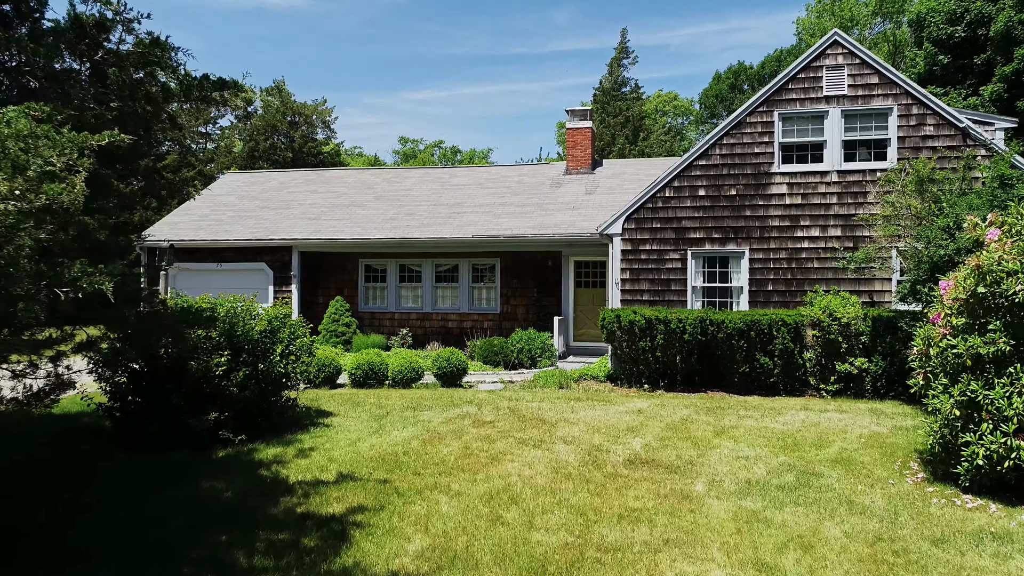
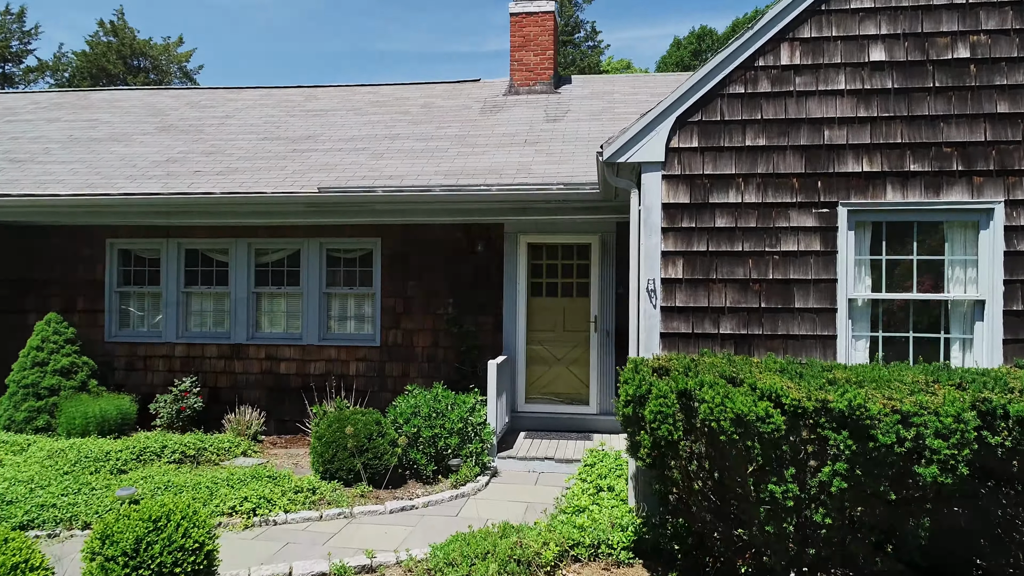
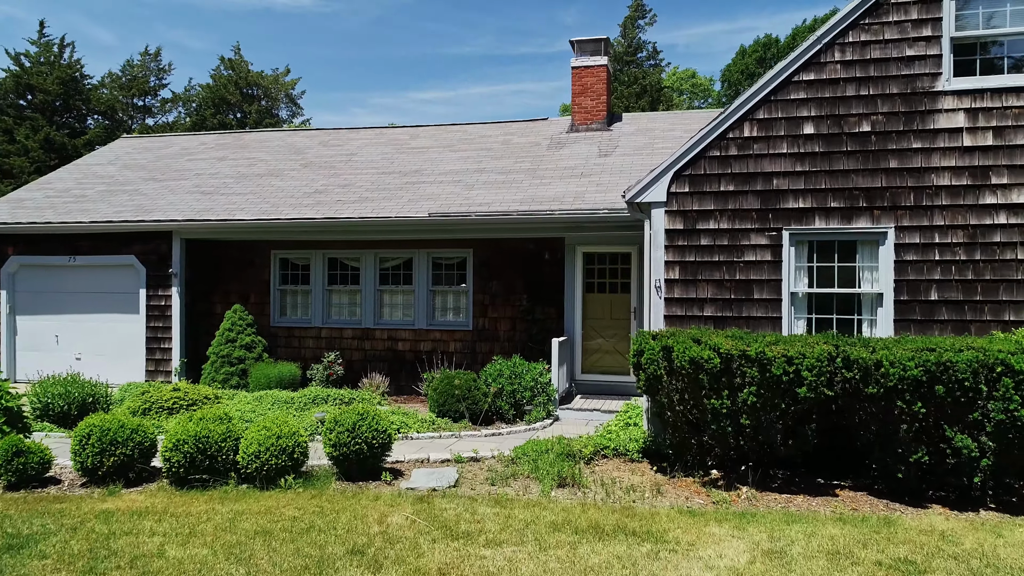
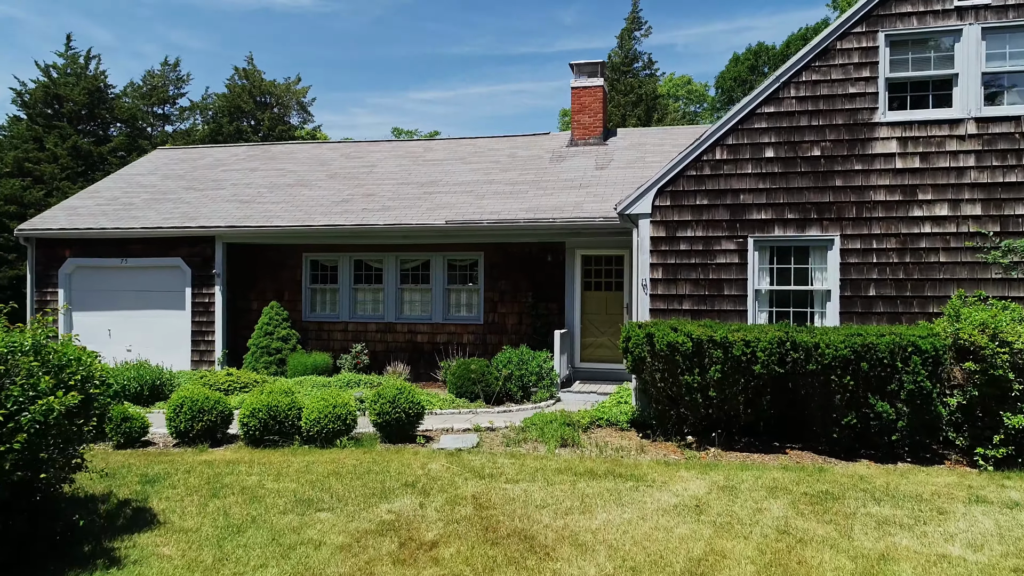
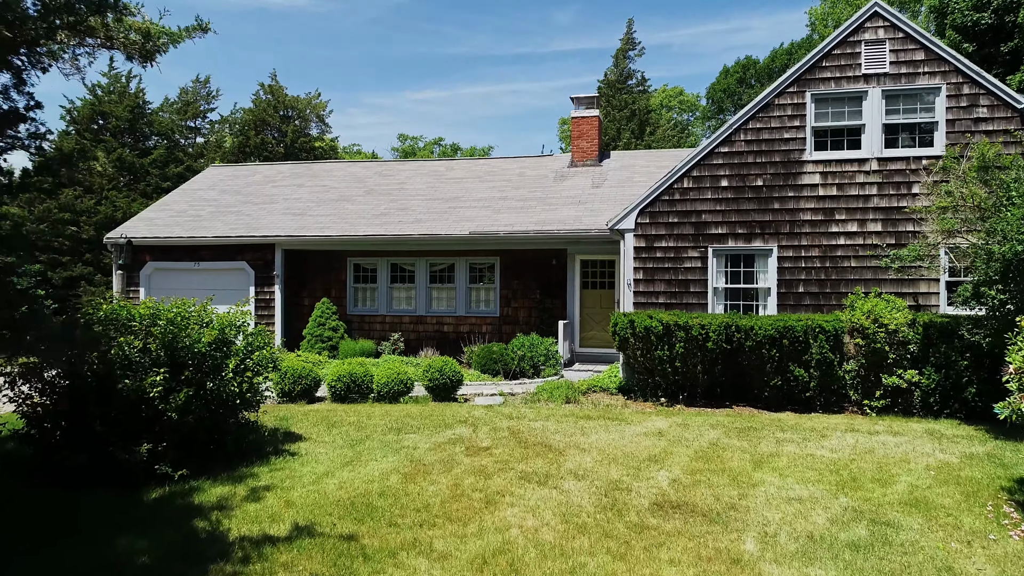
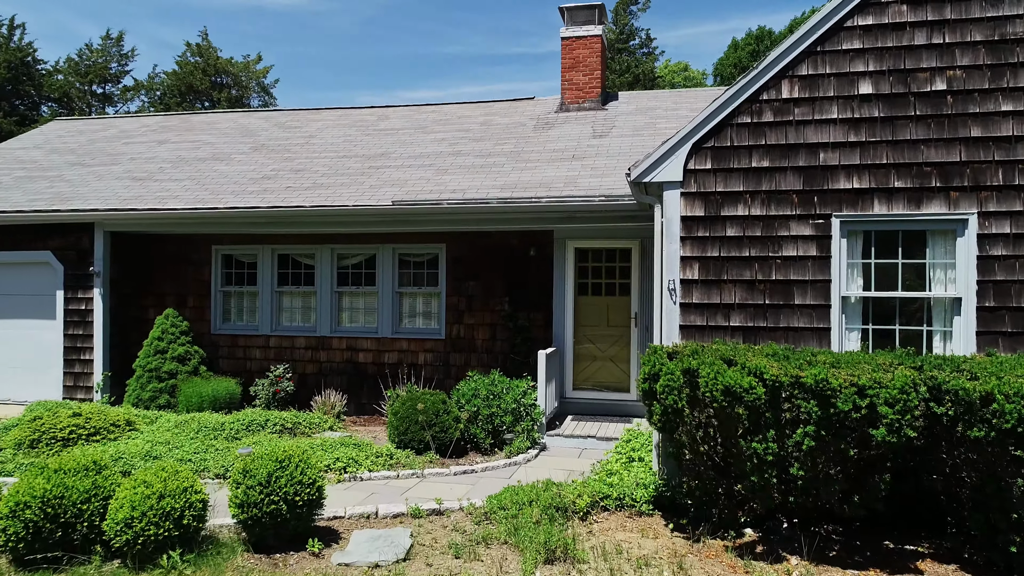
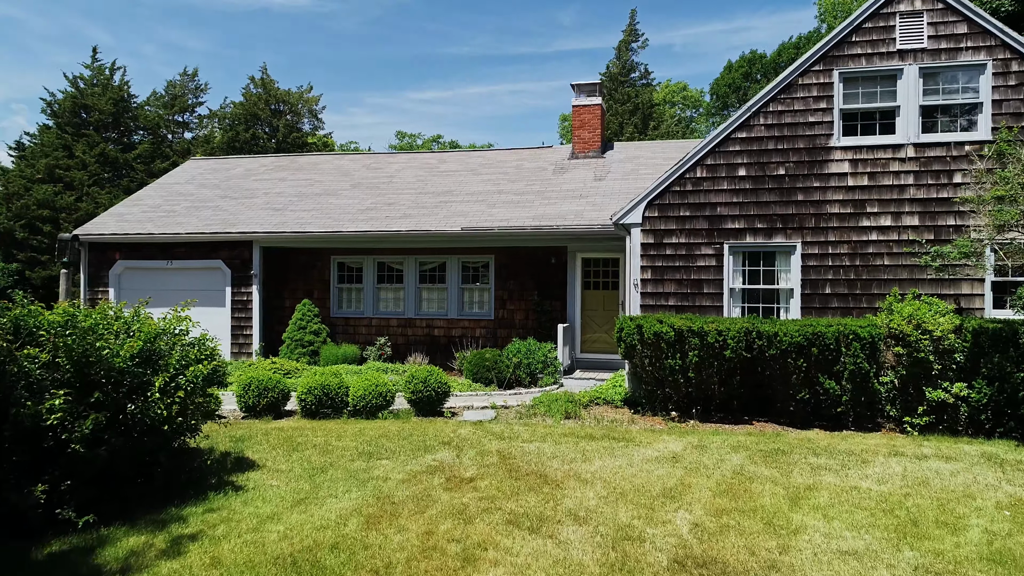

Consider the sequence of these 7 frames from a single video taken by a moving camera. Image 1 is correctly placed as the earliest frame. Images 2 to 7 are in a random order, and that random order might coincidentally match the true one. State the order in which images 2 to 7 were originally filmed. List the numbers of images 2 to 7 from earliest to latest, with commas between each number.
5, 7, 4, 3, 6, 2
